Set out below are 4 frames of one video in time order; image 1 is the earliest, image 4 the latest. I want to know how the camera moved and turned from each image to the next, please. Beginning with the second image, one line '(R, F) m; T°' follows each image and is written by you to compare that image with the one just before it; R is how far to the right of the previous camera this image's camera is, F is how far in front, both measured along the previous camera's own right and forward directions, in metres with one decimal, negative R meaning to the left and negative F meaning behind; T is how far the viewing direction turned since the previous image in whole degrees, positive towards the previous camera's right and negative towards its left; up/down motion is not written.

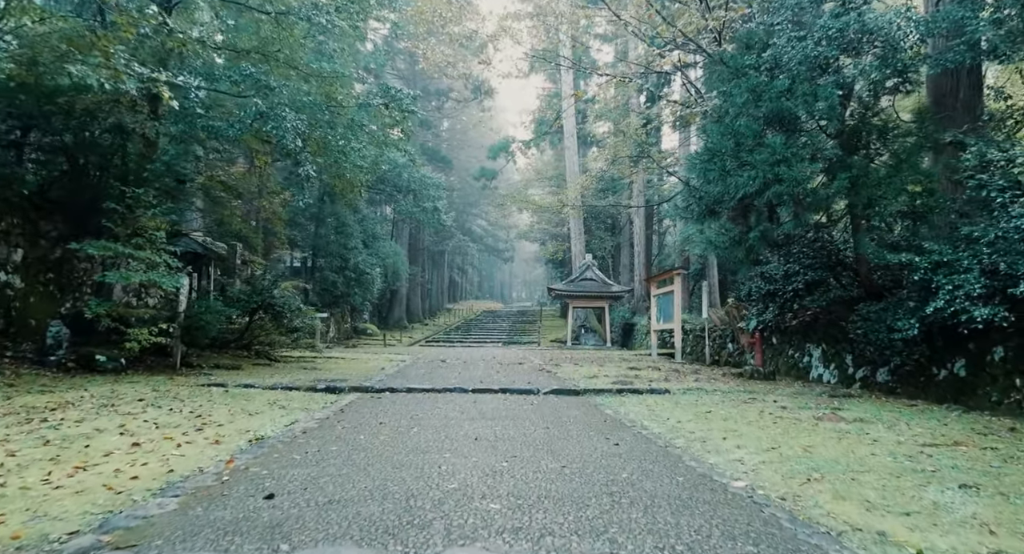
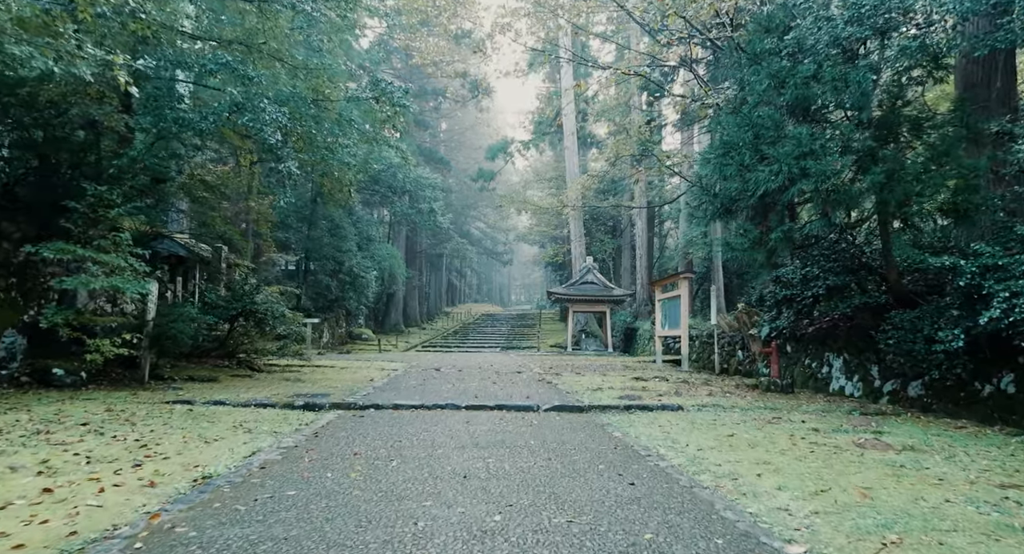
(0.0, +0.6) m; 0°
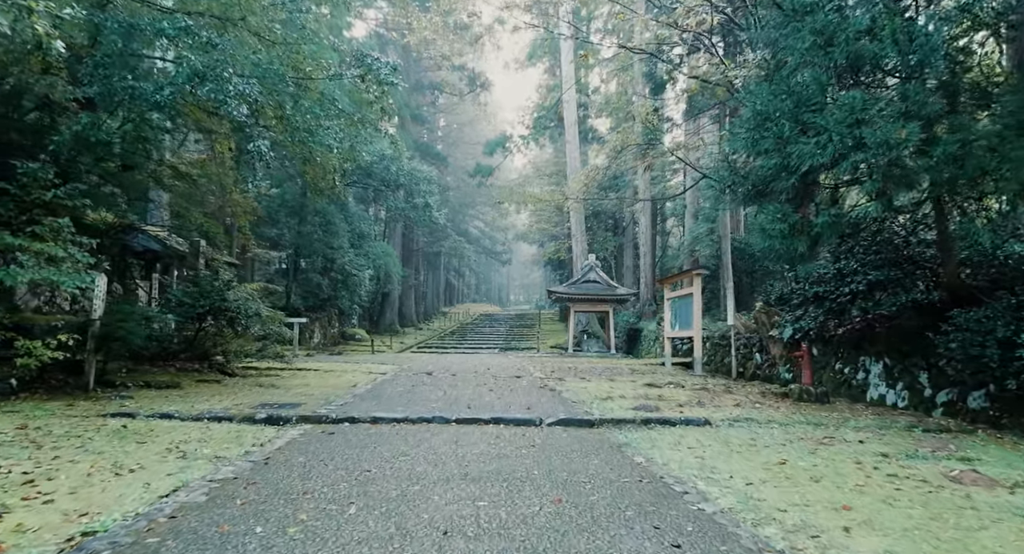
(0.0, +0.8) m; 0°
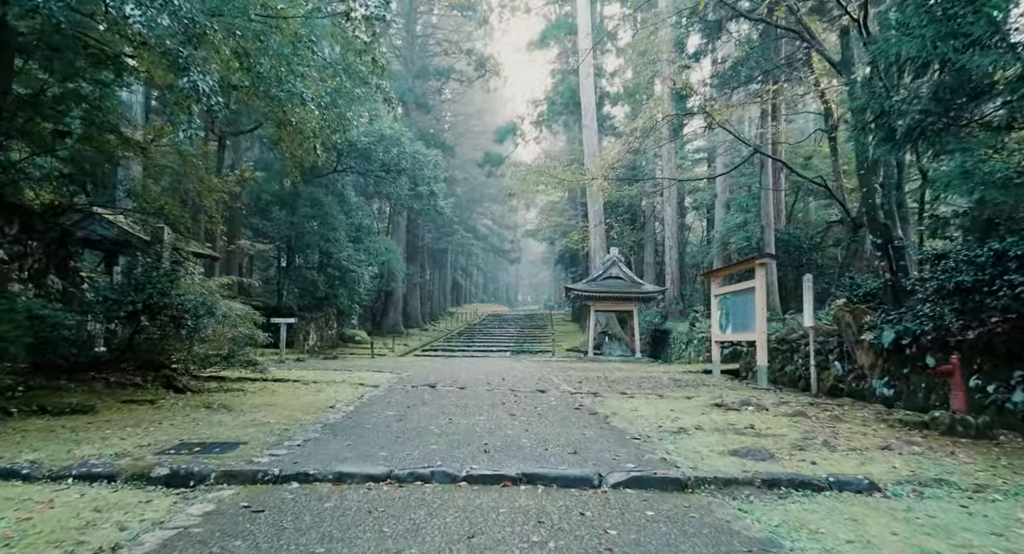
(-0.2, +1.8) m; -1°
